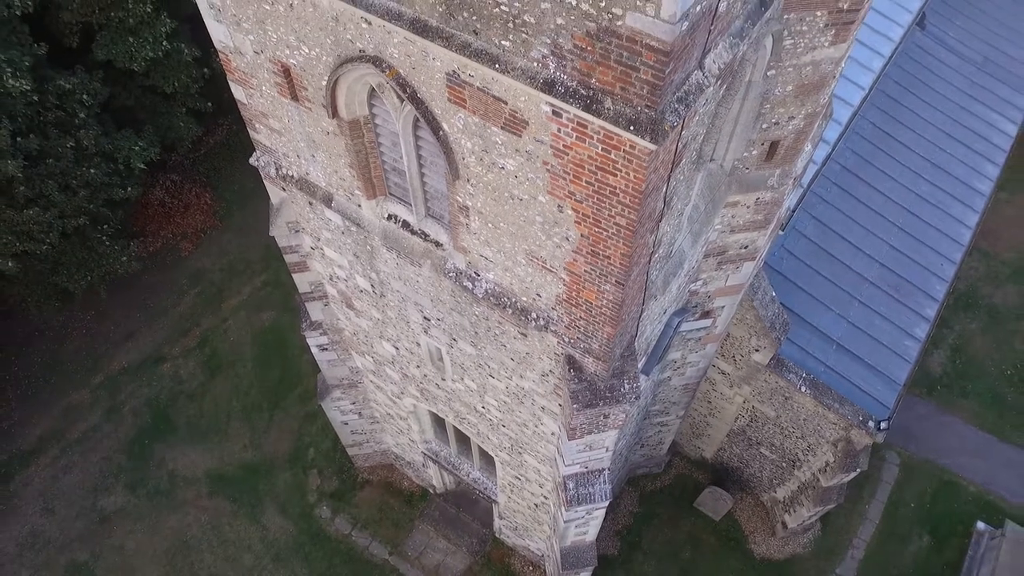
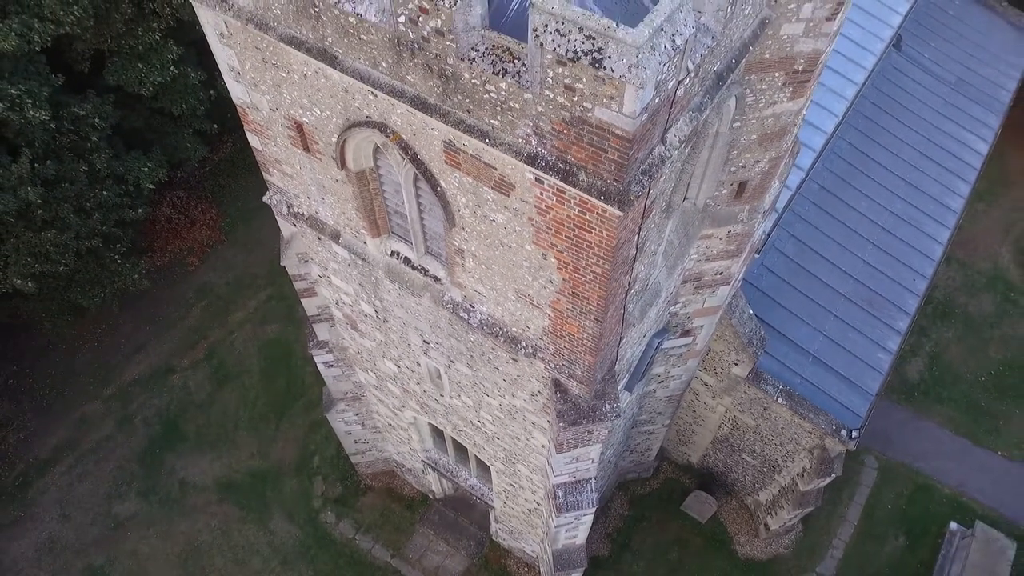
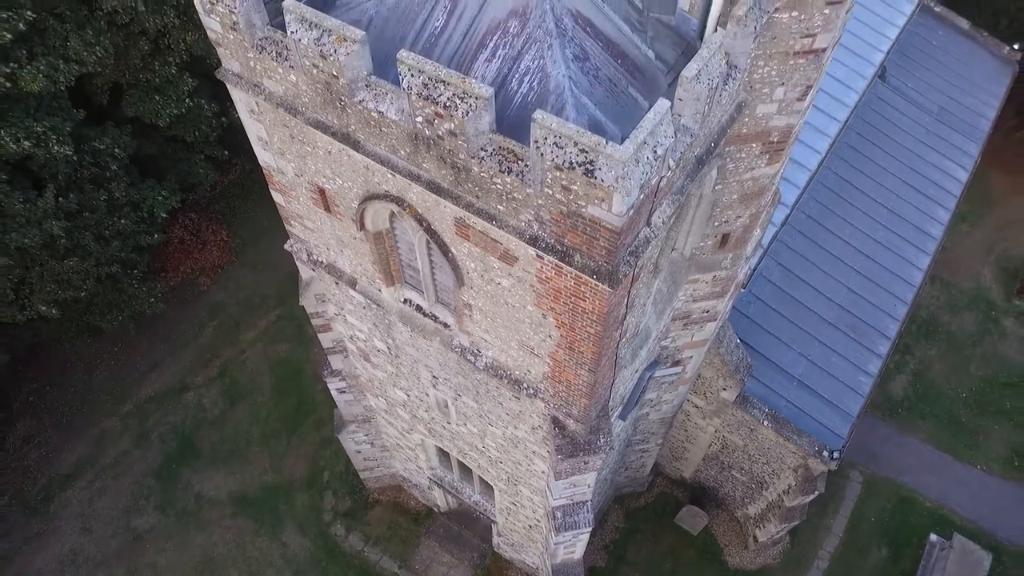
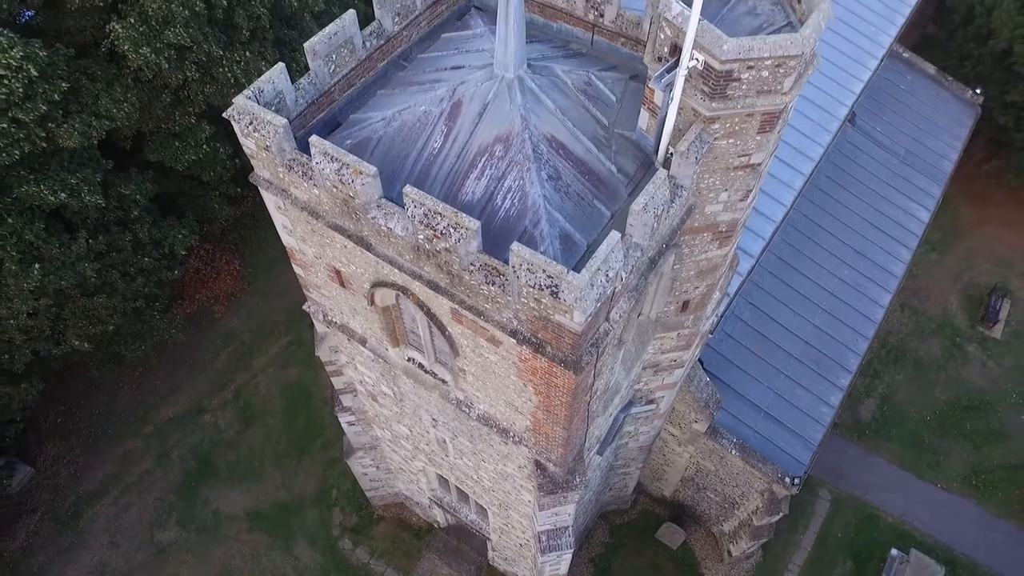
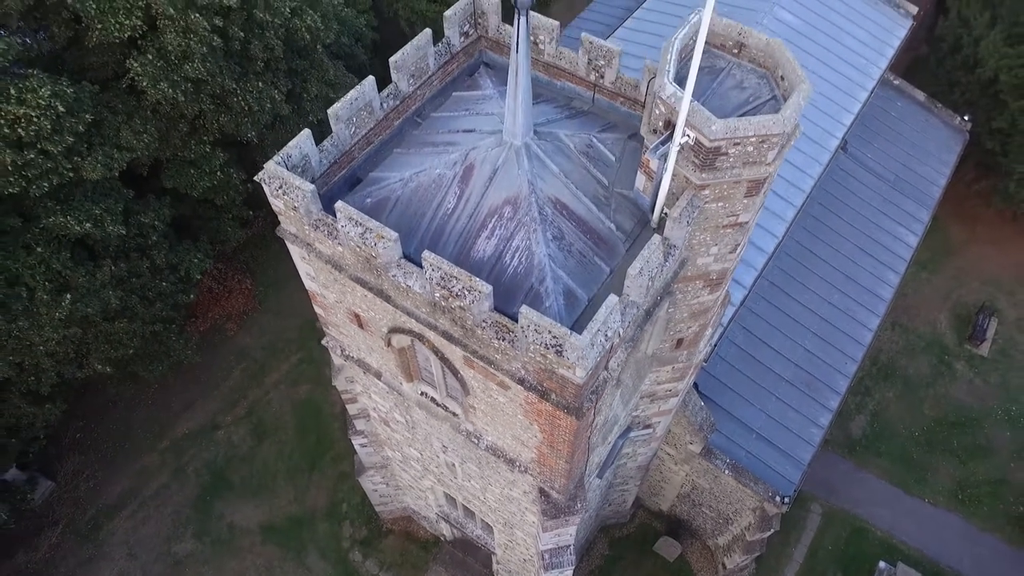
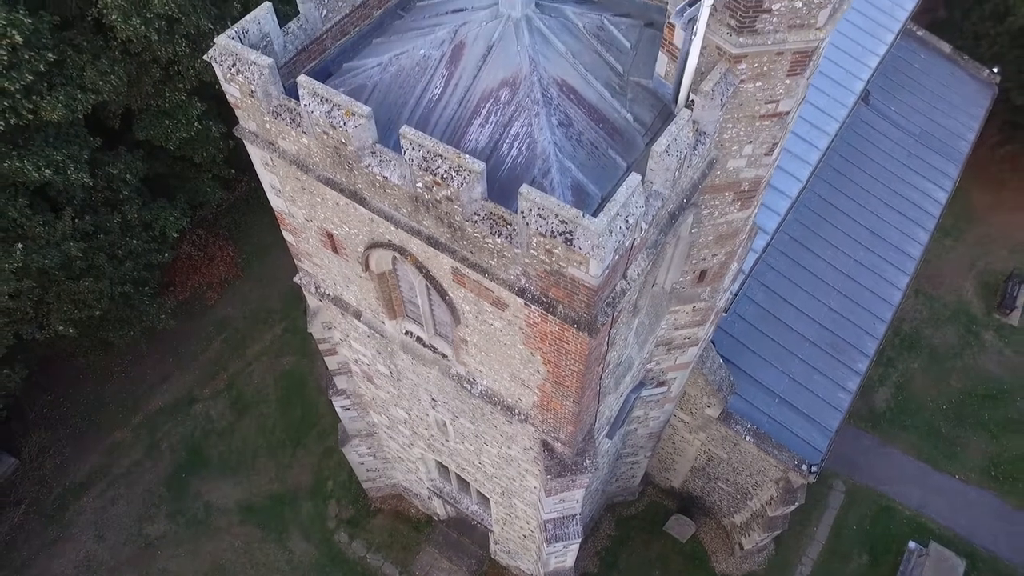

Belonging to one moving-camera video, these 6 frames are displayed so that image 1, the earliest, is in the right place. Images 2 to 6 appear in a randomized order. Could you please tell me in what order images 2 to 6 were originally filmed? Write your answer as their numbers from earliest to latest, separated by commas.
2, 3, 6, 4, 5
